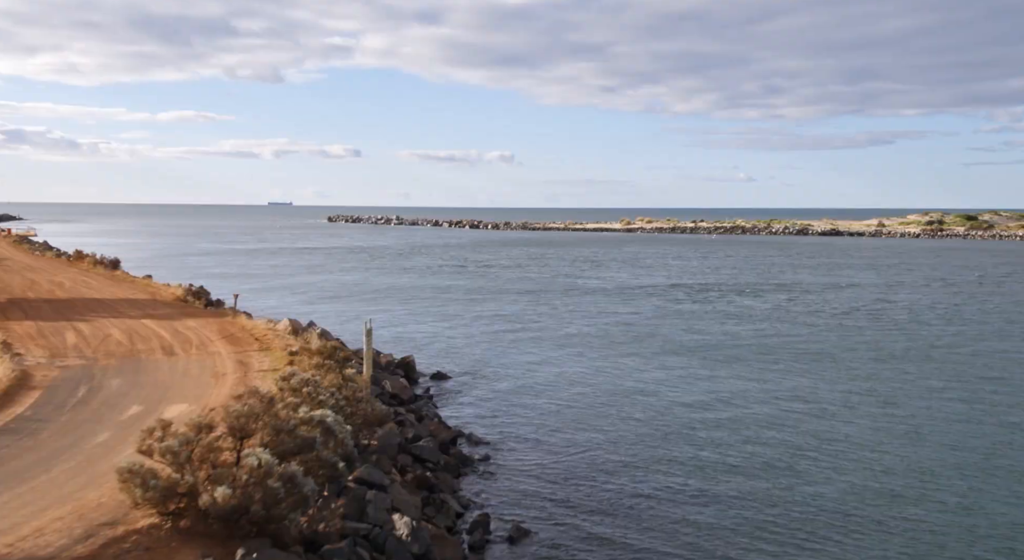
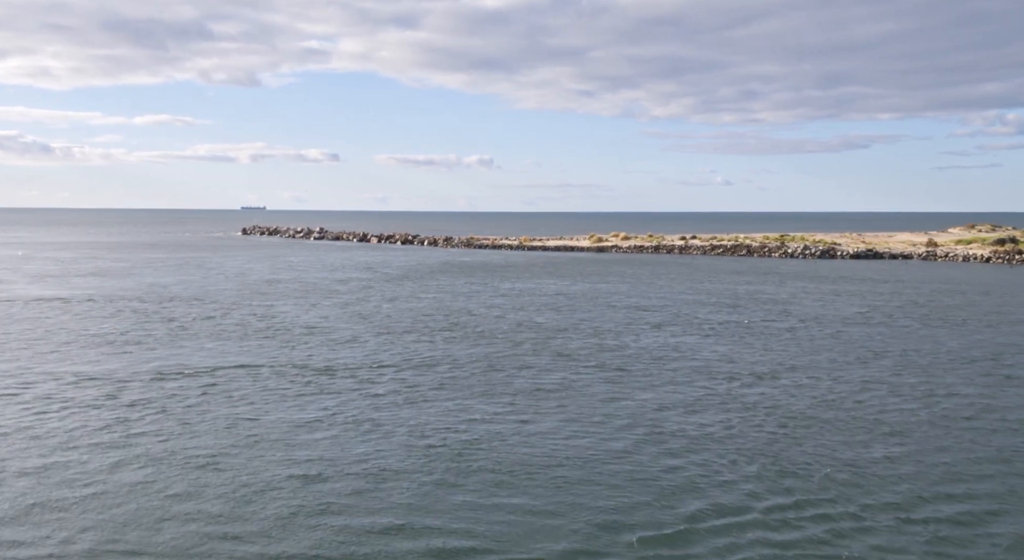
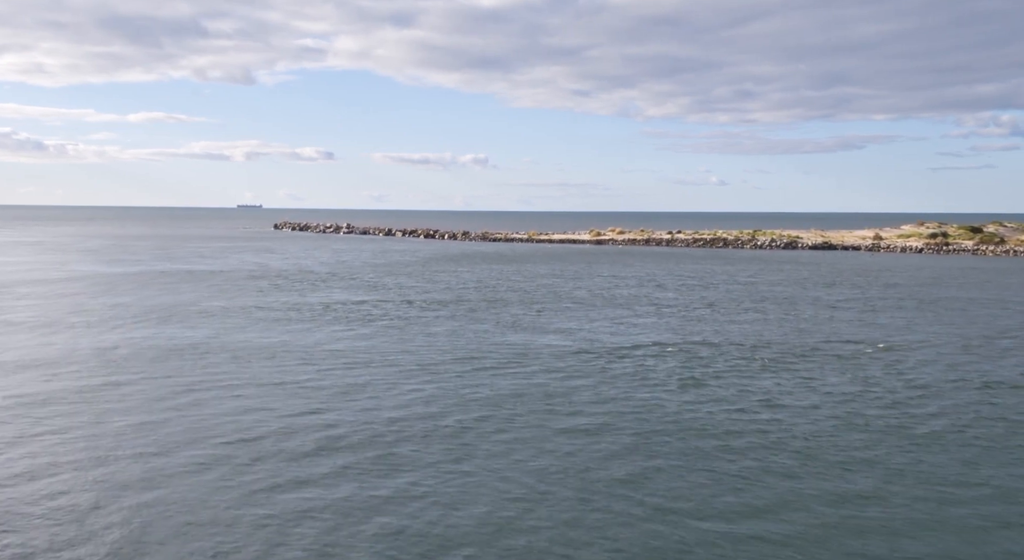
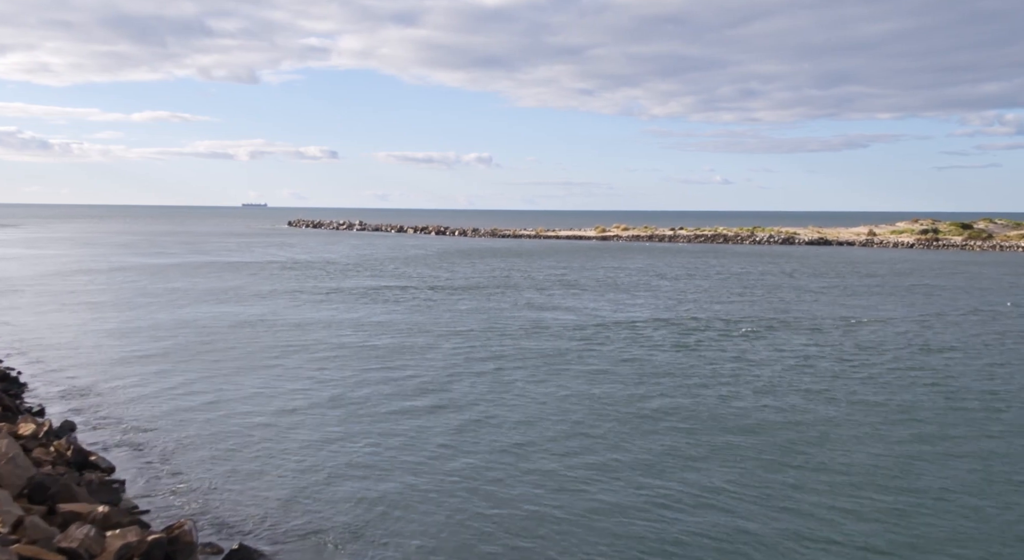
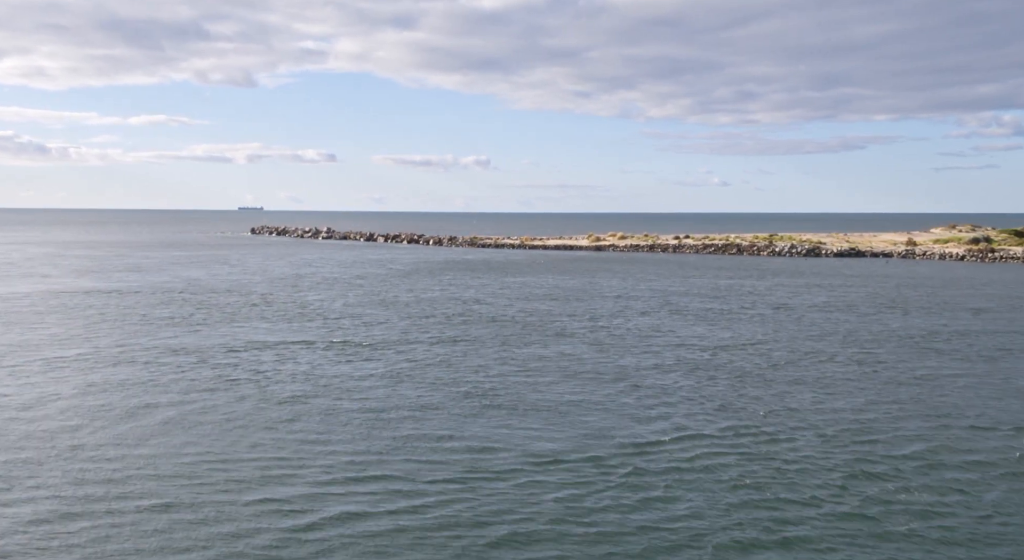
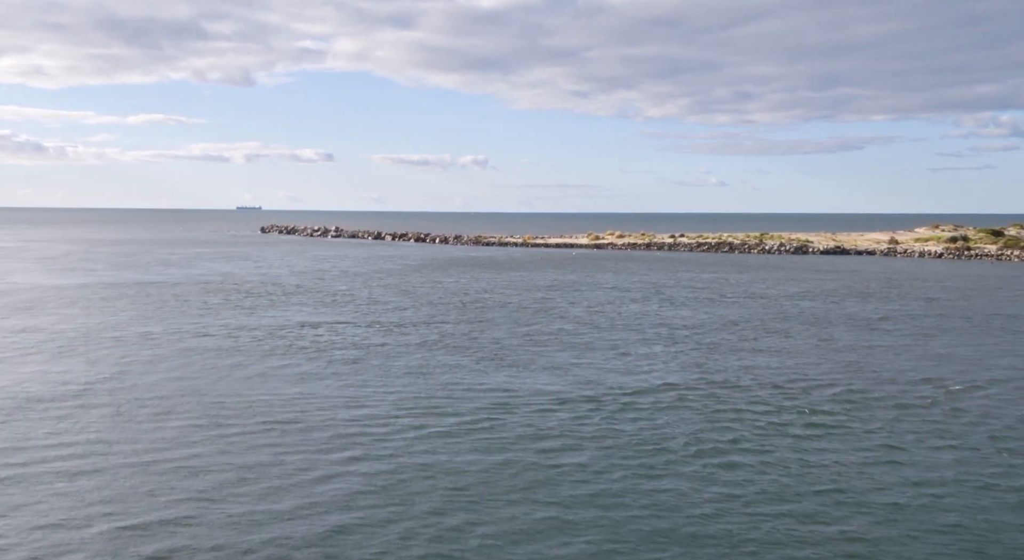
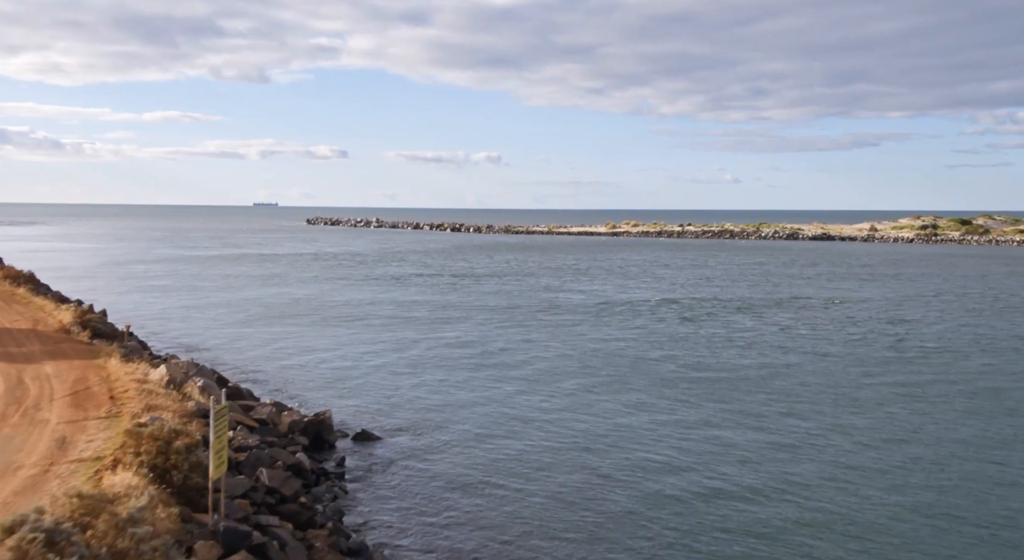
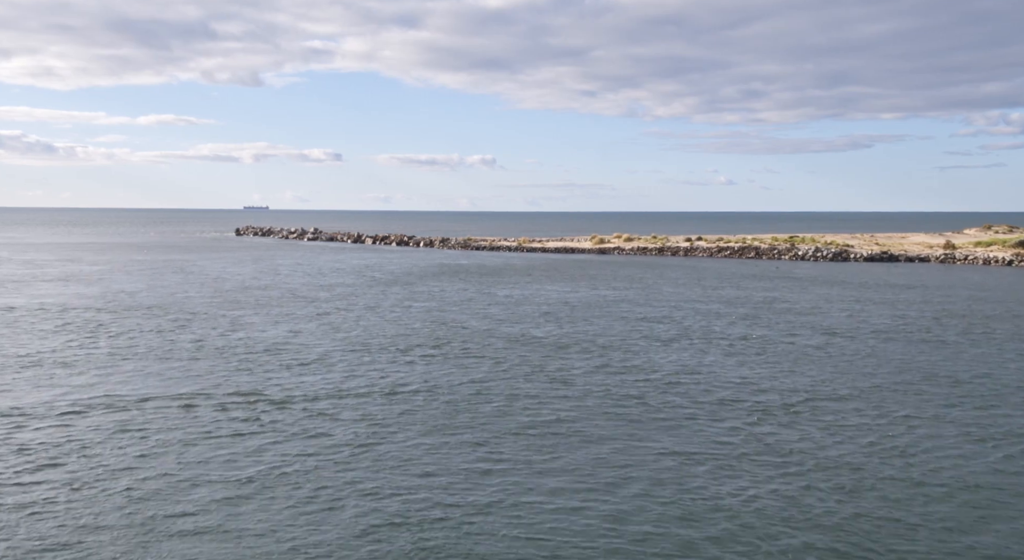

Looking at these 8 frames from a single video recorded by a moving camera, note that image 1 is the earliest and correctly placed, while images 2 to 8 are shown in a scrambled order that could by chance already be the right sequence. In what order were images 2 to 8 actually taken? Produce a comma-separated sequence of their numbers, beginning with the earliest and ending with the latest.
7, 4, 3, 6, 5, 2, 8
